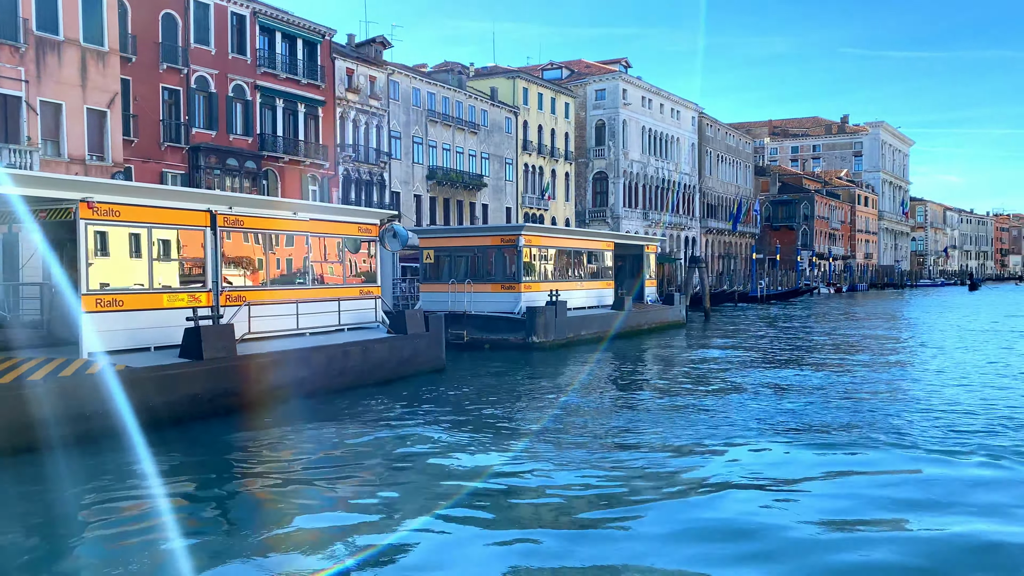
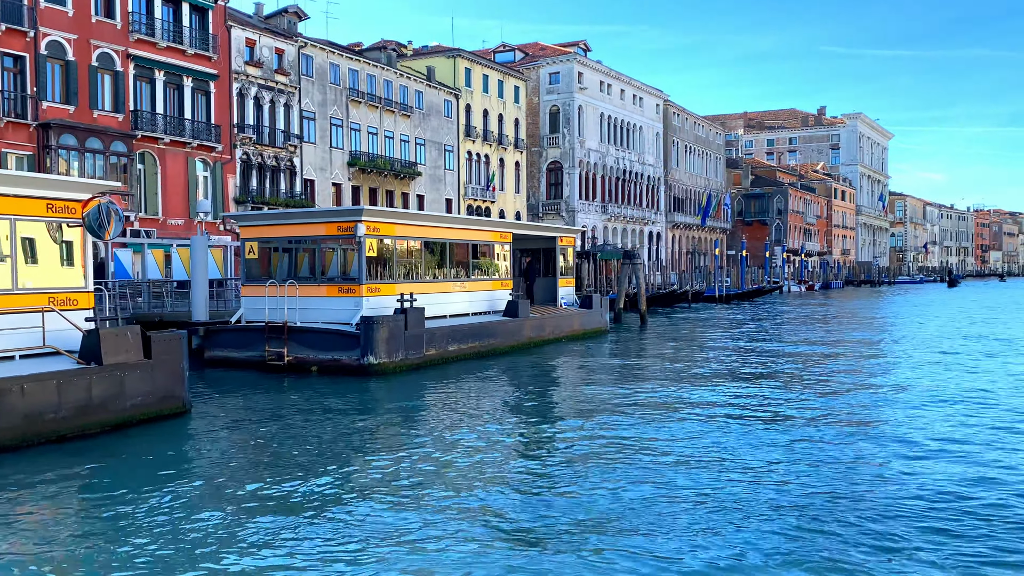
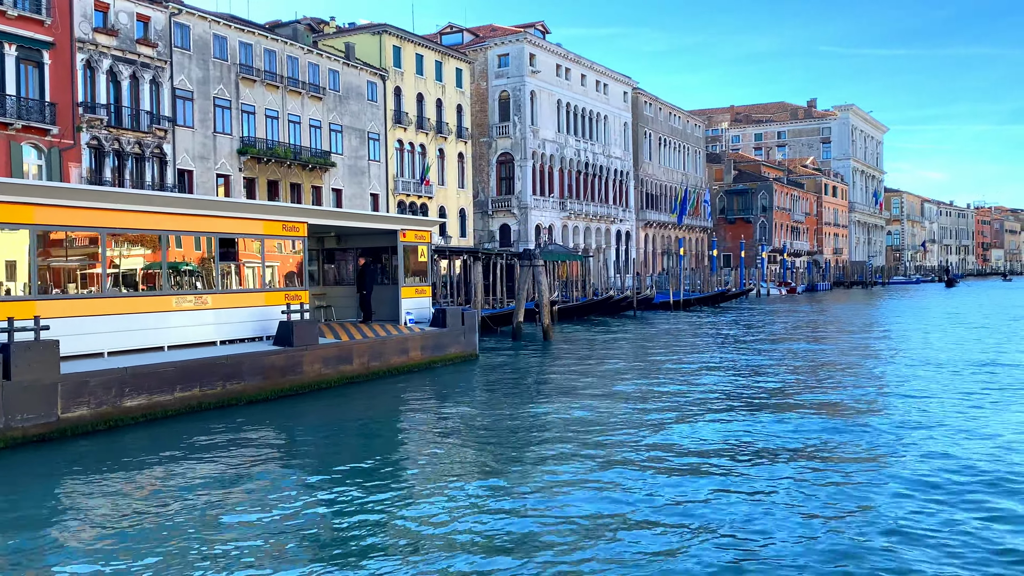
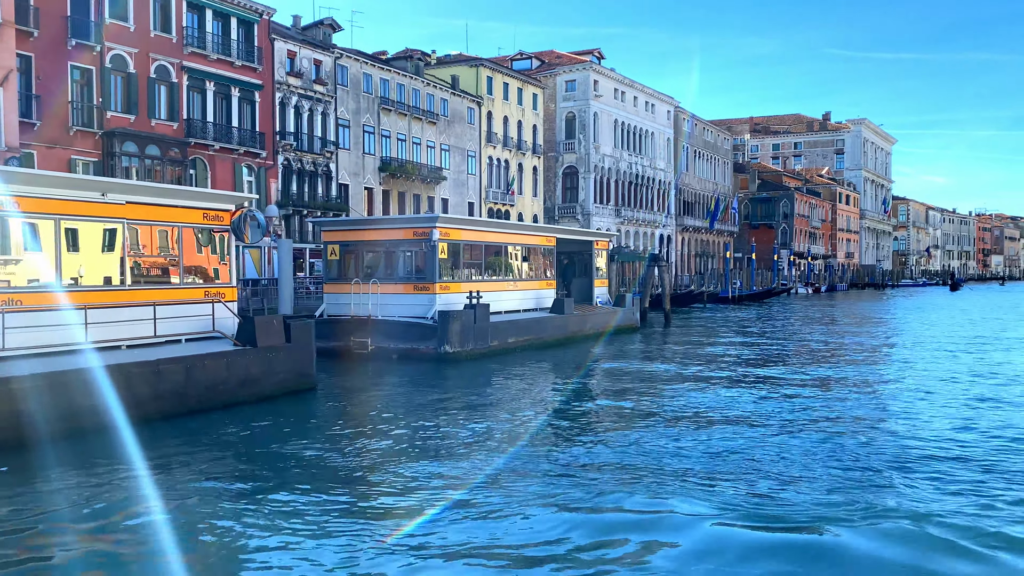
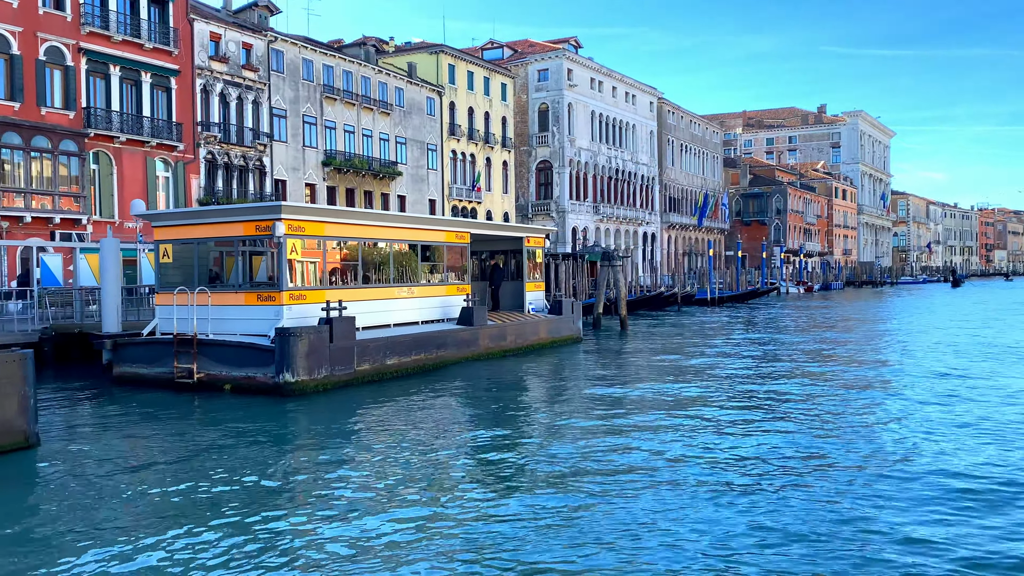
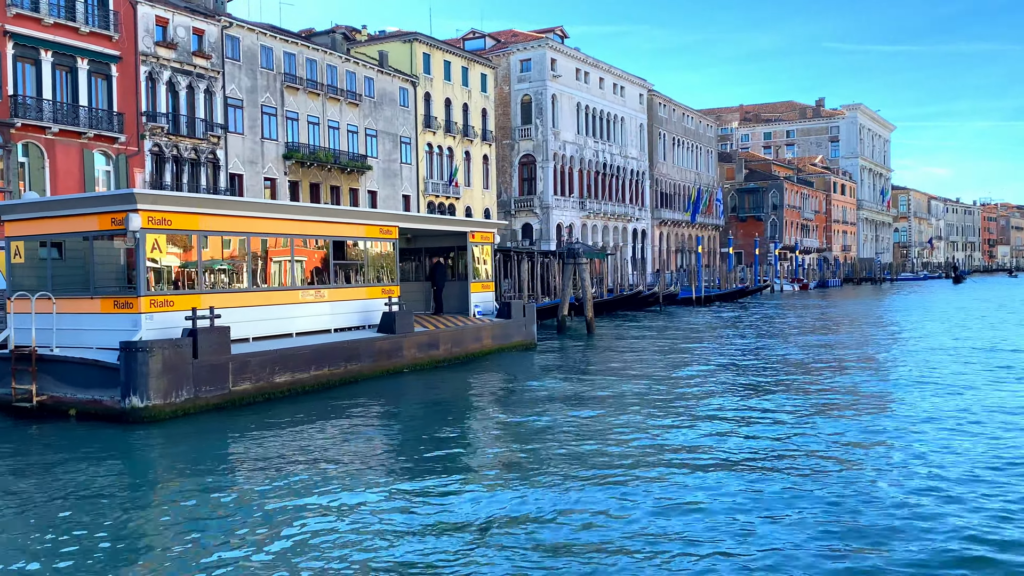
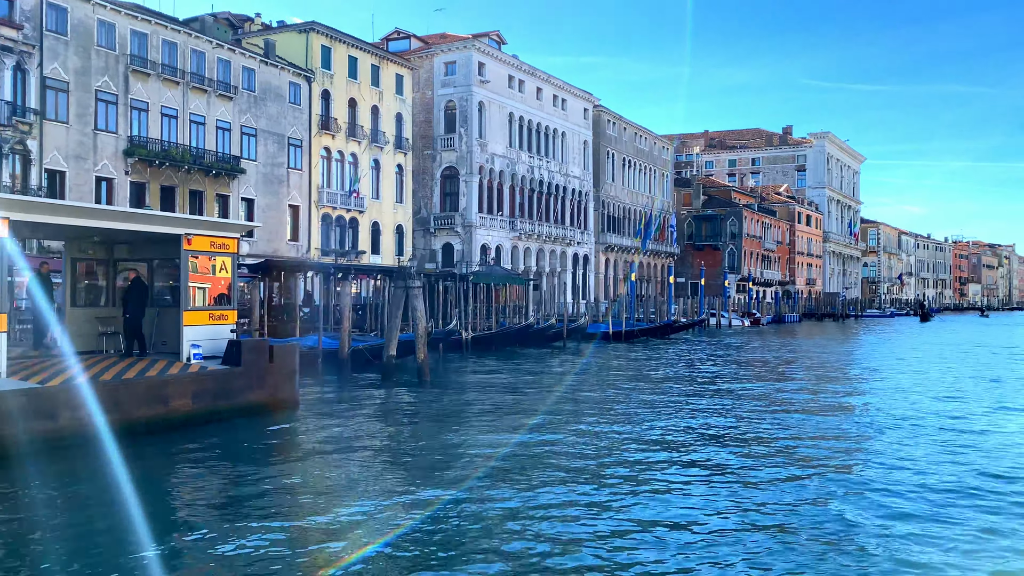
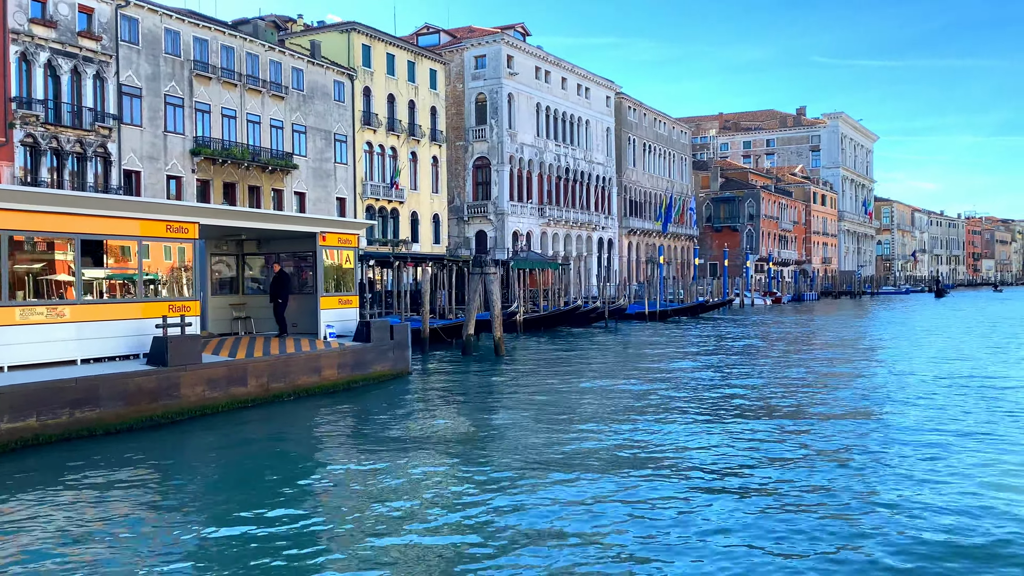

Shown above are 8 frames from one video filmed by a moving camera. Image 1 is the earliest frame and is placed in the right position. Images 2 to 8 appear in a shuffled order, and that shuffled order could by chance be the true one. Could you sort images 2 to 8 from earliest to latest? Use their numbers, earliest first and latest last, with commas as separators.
4, 2, 5, 6, 3, 8, 7
